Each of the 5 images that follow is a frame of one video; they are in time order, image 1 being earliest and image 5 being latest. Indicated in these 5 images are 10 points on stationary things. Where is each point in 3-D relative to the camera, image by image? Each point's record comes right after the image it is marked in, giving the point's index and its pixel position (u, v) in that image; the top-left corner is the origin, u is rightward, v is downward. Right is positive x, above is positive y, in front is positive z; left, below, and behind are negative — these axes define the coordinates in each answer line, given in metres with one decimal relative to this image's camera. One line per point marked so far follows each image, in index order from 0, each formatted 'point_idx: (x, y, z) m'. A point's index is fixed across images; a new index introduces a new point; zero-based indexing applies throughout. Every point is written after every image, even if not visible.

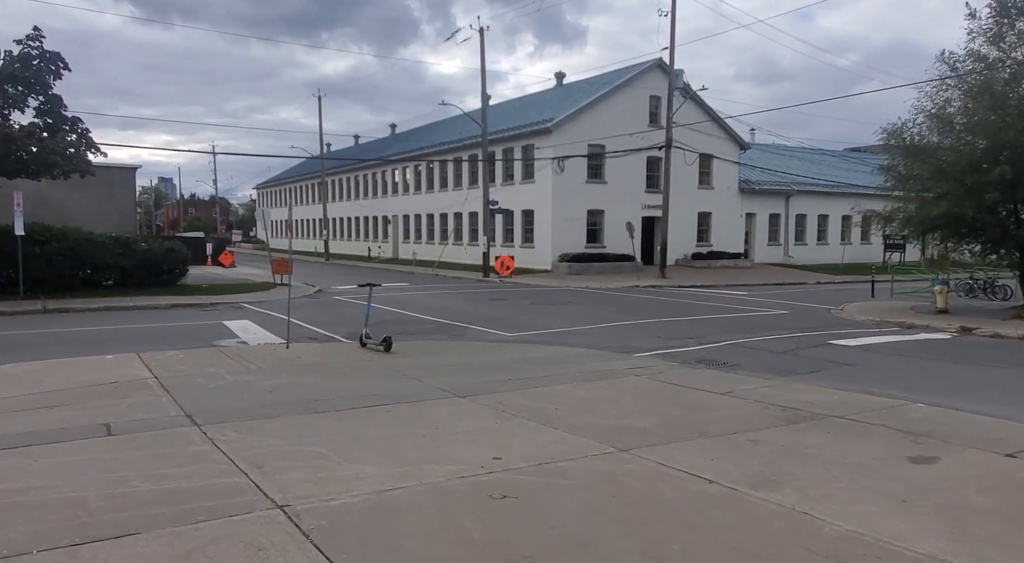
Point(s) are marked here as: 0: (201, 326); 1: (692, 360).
0: (-7.2, -1.0, +16.8) m
1: (+2.9, -1.3, +11.8) m
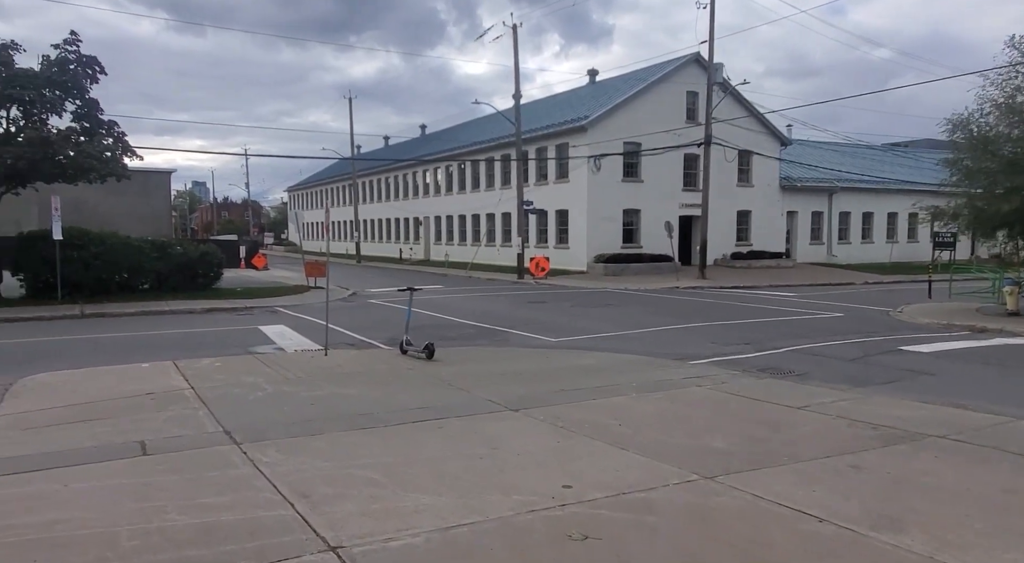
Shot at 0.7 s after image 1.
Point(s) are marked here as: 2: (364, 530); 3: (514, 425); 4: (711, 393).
0: (-6.2, -1.1, +16.4) m
1: (+3.7, -1.4, +11.1) m
2: (-0.9, -1.5, +4.4) m
3: (0.0, -1.5, +7.4) m
4: (+2.5, -1.4, +9.1) m
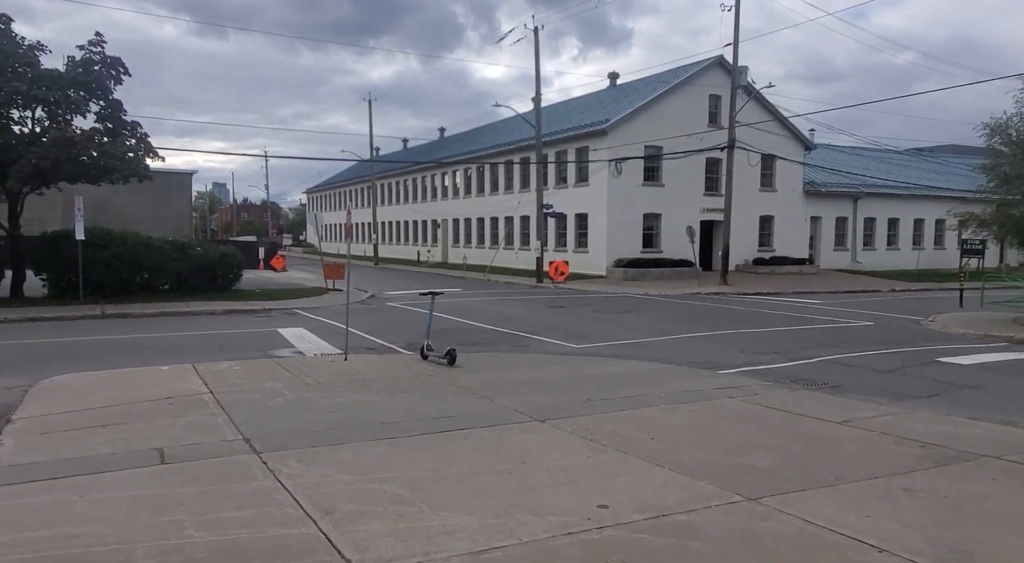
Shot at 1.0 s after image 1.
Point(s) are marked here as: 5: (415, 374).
0: (-5.7, -1.2, +16.3) m
1: (+4.0, -1.5, +10.7) m
2: (-0.7, -1.6, +4.2) m
3: (+0.3, -1.5, +7.2) m
4: (+2.8, -1.5, +8.8) m
5: (-1.4, -1.4, +10.9) m
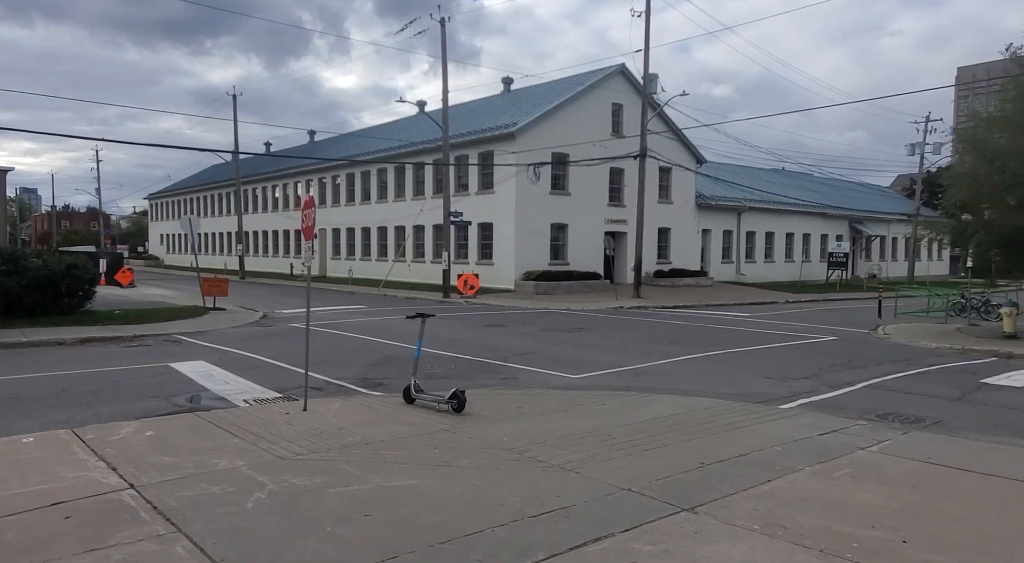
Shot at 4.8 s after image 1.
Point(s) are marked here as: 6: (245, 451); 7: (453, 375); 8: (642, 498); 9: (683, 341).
0: (-6.2, -1.5, +12.2) m
1: (+4.4, -1.7, +8.7) m
2: (+1.1, -1.6, +1.4) m
3: (+1.5, -1.7, +4.5) m
4: (+3.6, -1.6, +6.5) m
5: (-1.0, -1.6, +7.8) m
6: (-2.5, -1.6, +6.8) m
7: (-1.0, -1.5, +11.5) m
8: (+1.0, -1.7, +5.6) m
9: (+4.0, -1.4, +16.9) m
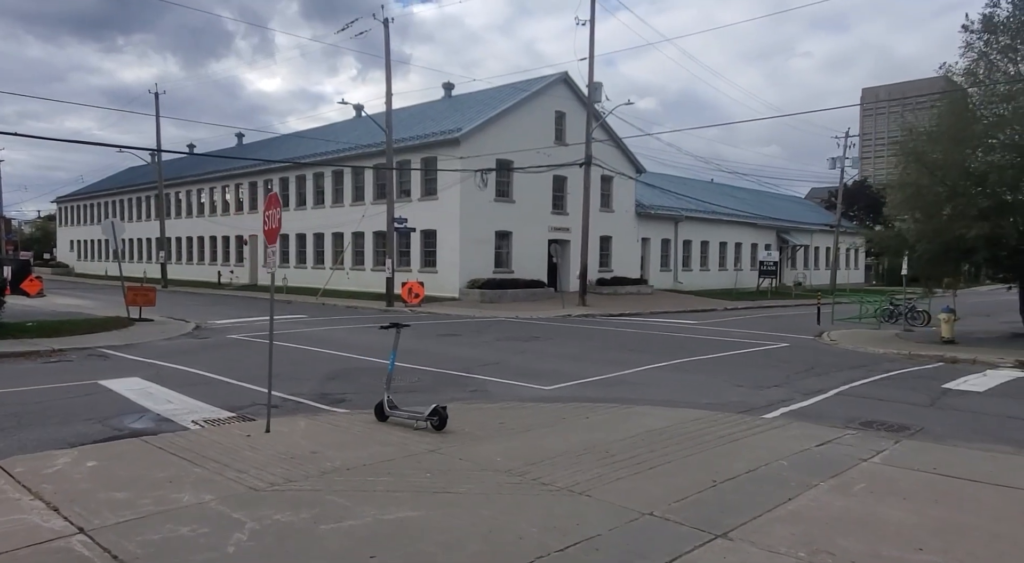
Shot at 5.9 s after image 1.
0: (-6.7, -1.6, +11.0) m
1: (+4.2, -1.7, +8.5) m
2: (+1.6, -1.6, +0.9) m
3: (+1.7, -1.7, +4.1) m
4: (+3.6, -1.7, +6.3) m
5: (-1.1, -1.7, +7.1) m
6: (-2.5, -1.6, +6.0) m
7: (-1.4, -1.6, +10.9) m
8: (+1.1, -1.7, +5.1) m
9: (+3.0, -1.6, +16.6) m
